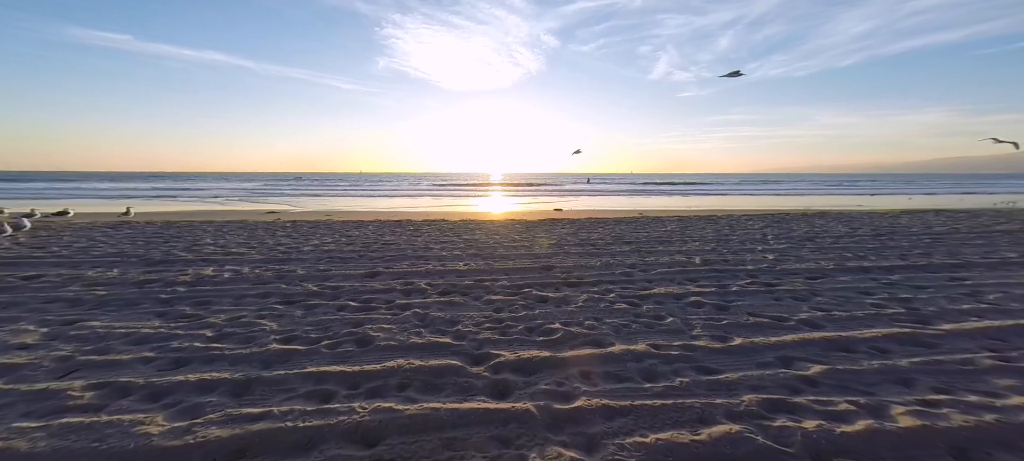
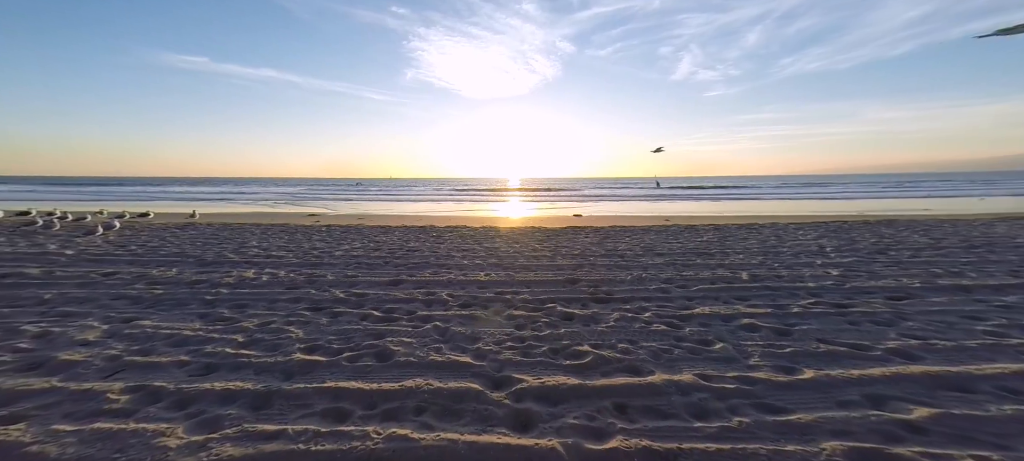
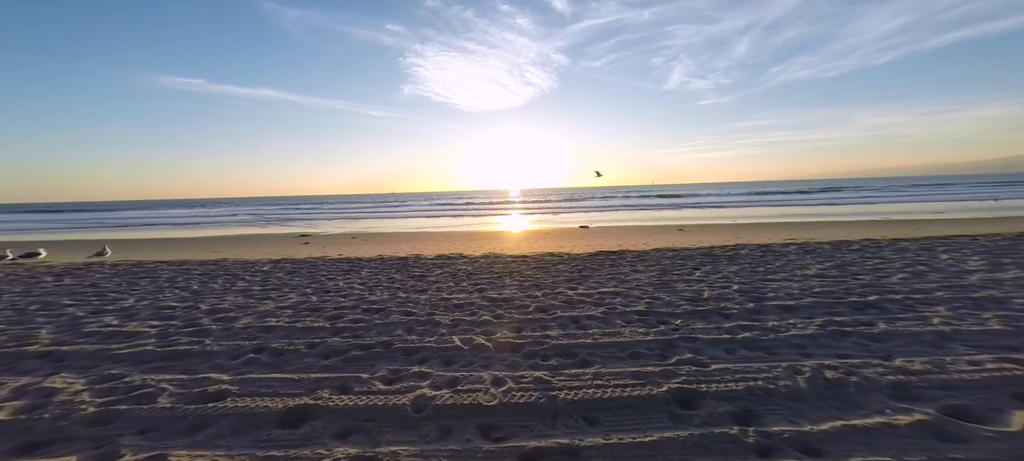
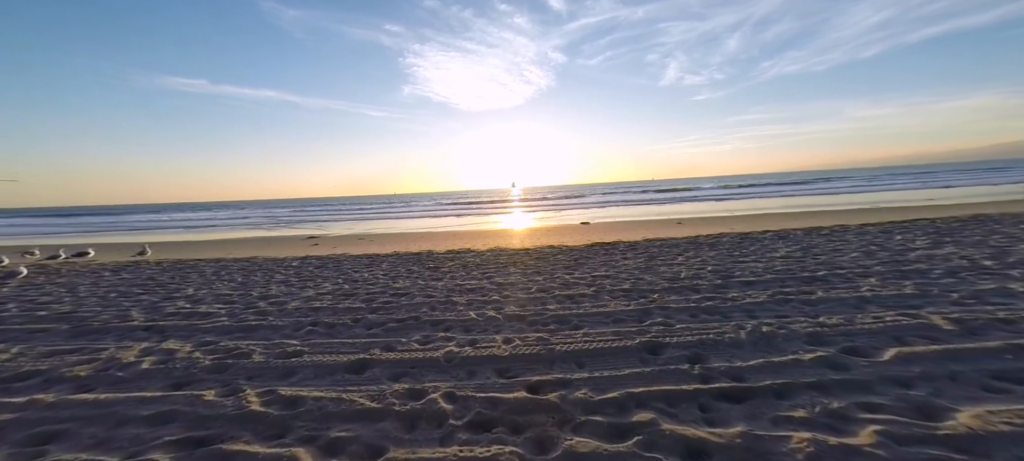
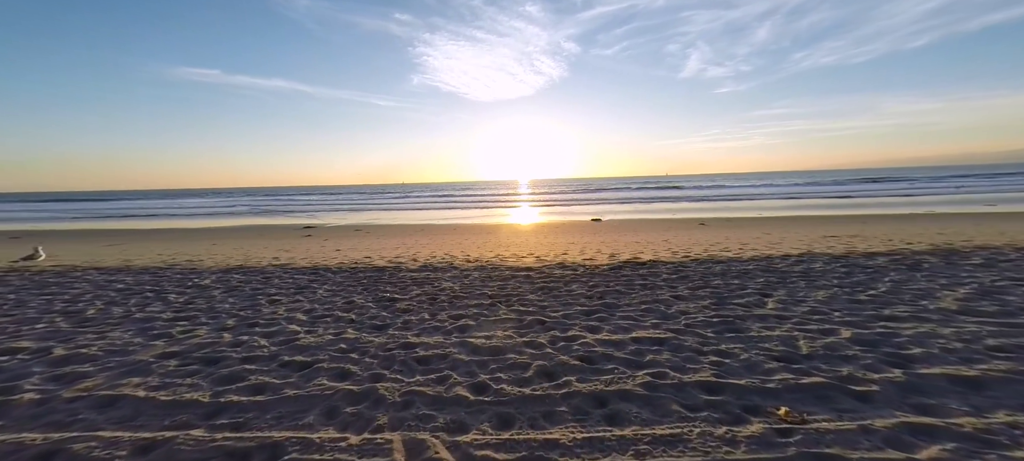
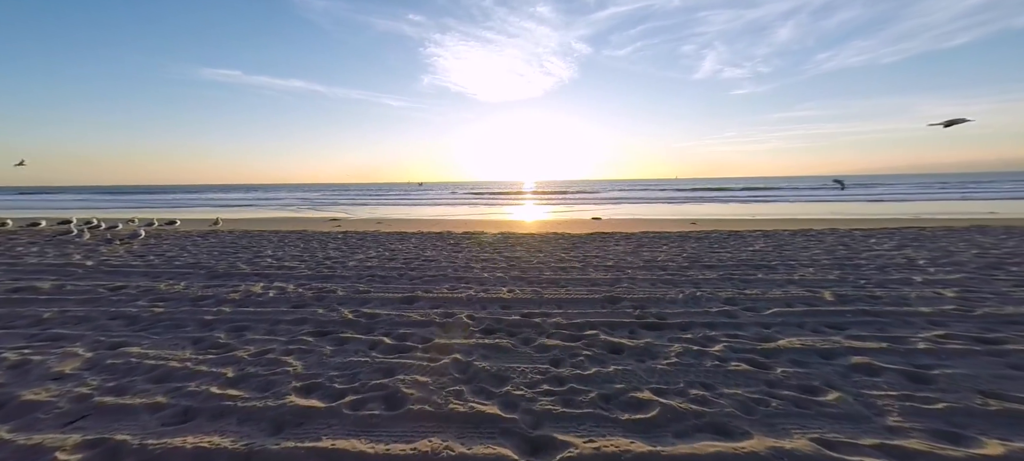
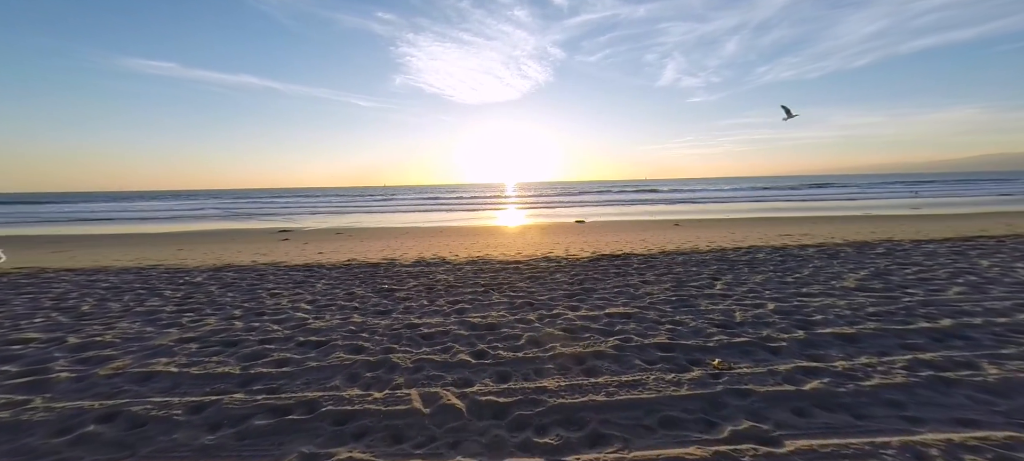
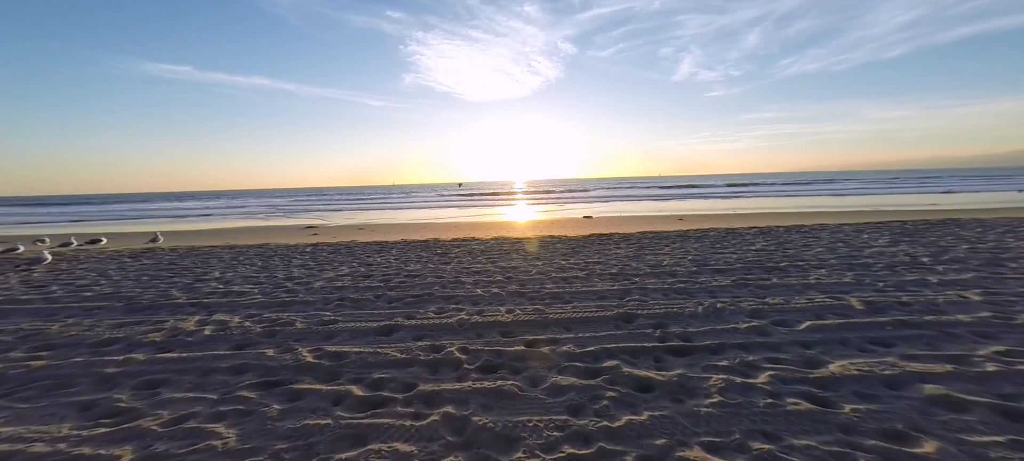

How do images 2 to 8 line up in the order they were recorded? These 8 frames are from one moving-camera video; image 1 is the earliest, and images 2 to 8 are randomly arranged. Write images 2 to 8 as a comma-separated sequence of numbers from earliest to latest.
2, 6, 8, 4, 3, 7, 5
